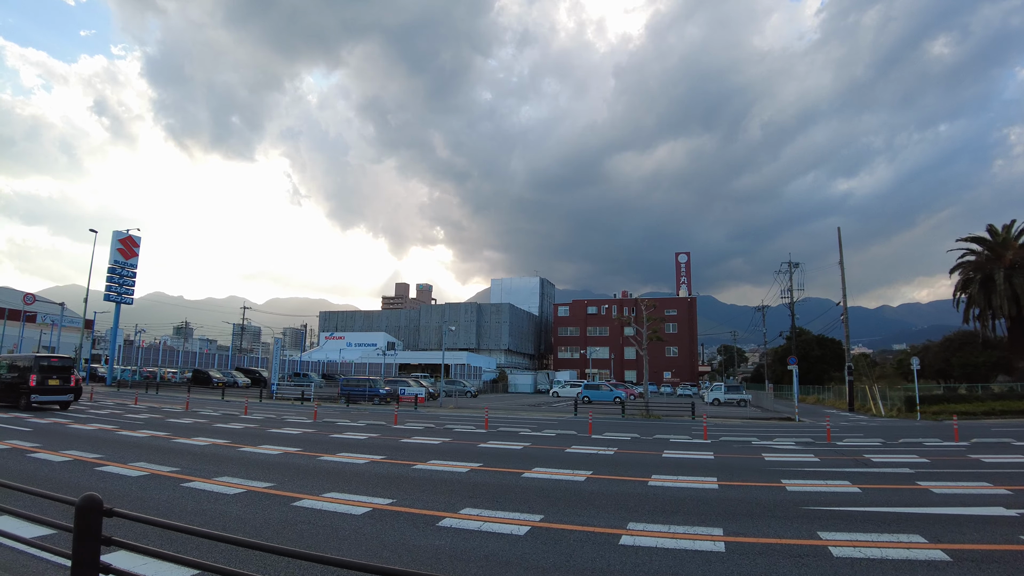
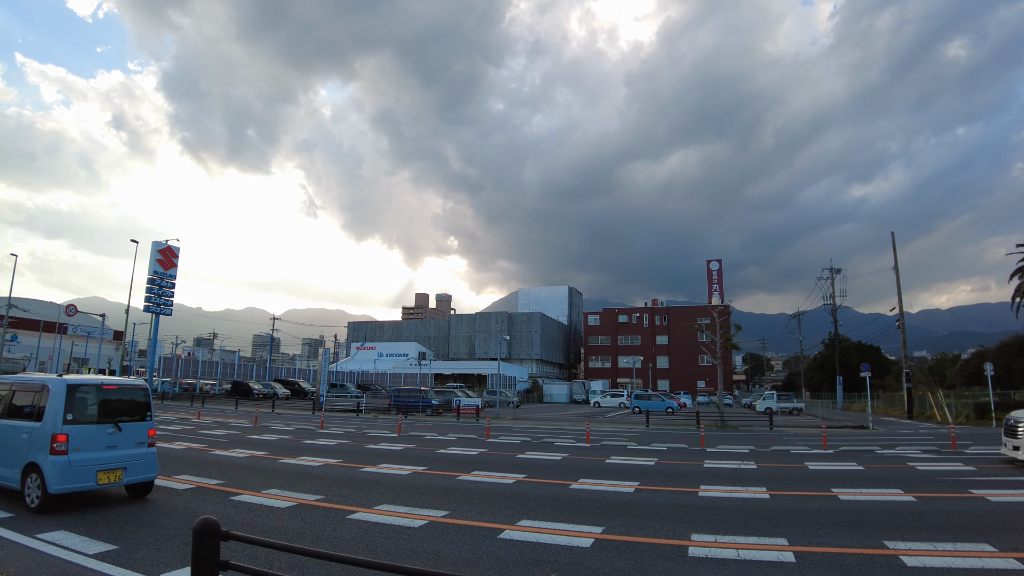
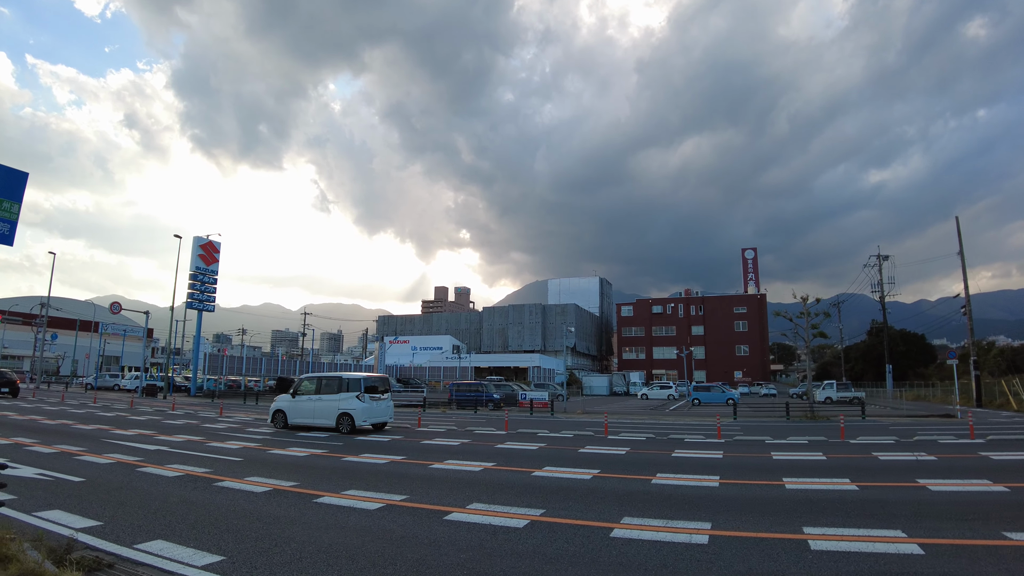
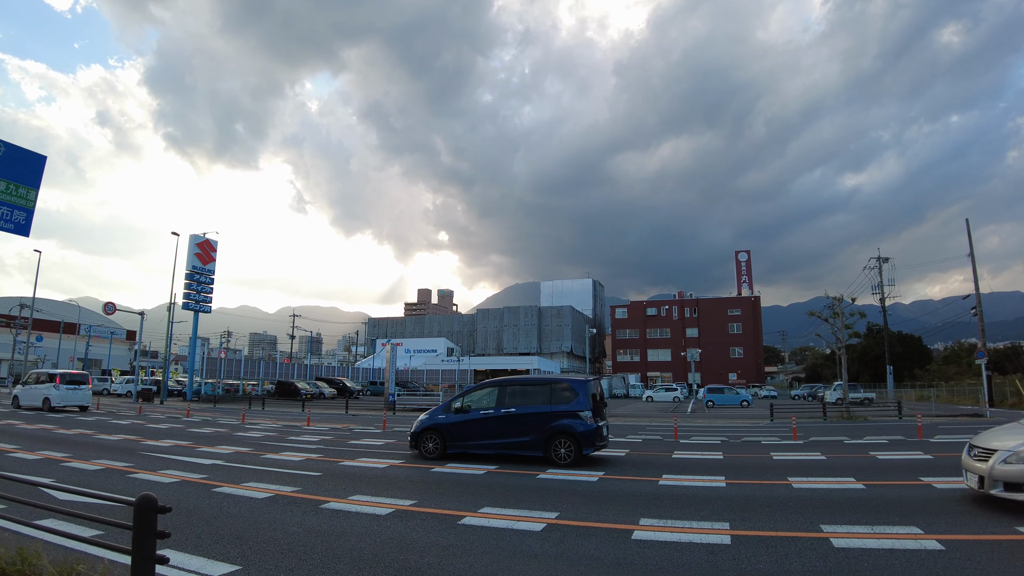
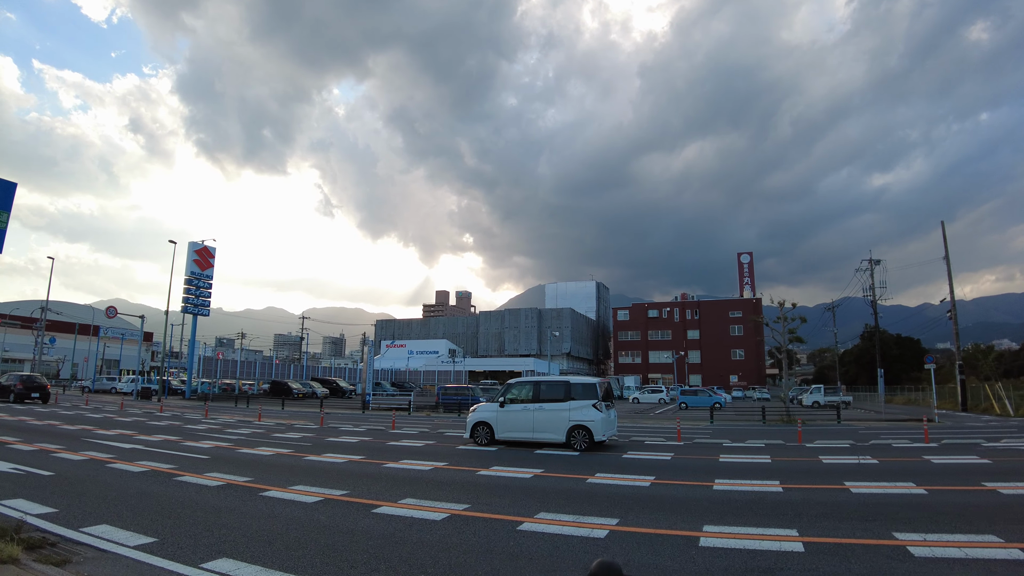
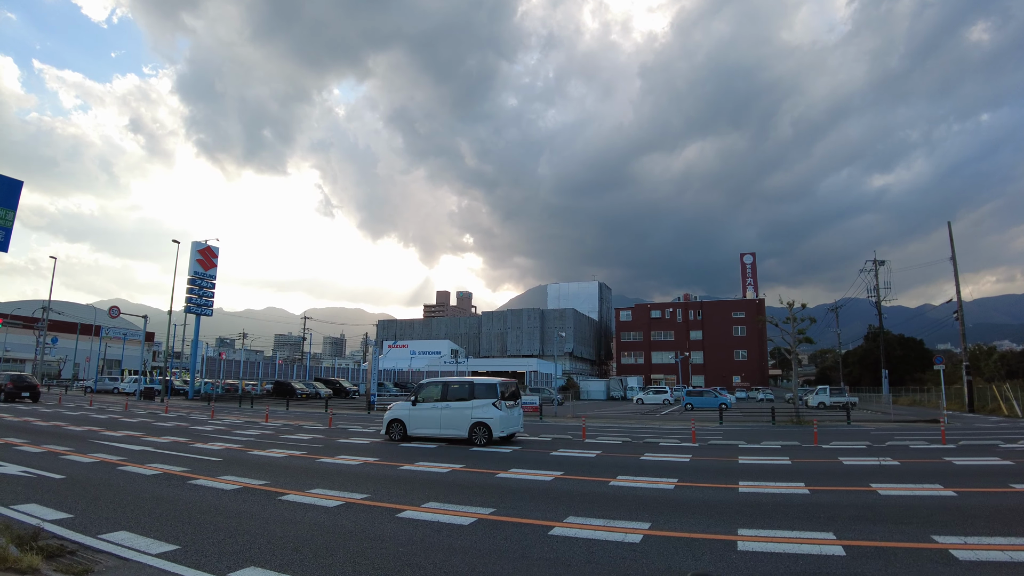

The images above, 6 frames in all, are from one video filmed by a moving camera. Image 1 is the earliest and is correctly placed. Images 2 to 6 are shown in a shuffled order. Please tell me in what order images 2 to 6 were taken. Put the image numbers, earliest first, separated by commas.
2, 5, 6, 3, 4
